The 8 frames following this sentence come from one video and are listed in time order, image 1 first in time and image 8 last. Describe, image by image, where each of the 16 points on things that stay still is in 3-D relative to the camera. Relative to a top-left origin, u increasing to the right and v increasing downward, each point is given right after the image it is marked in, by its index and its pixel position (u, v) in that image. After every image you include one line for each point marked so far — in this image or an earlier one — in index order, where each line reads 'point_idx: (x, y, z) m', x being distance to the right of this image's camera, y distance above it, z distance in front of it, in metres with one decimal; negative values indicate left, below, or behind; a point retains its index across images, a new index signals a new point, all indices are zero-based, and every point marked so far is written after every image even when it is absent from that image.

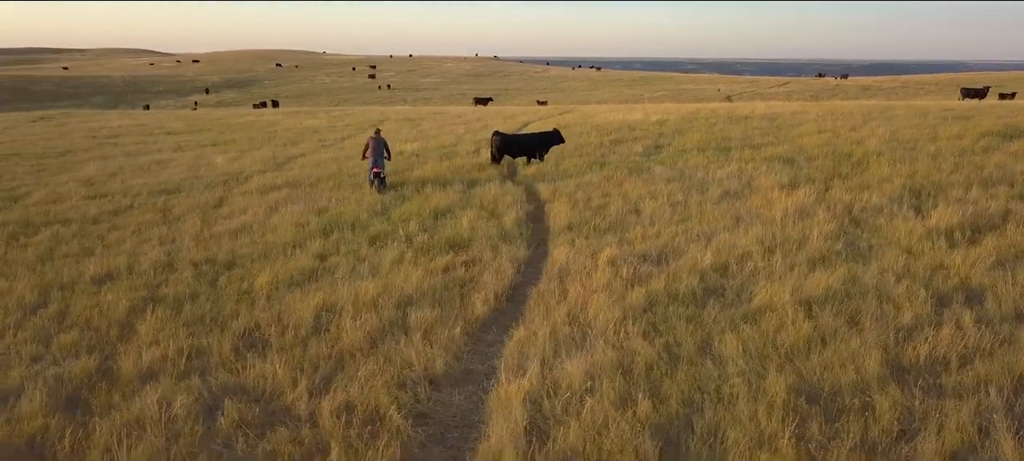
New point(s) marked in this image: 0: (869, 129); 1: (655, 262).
0: (+6.1, +1.7, +13.7) m
1: (+1.1, -0.2, +5.9) m
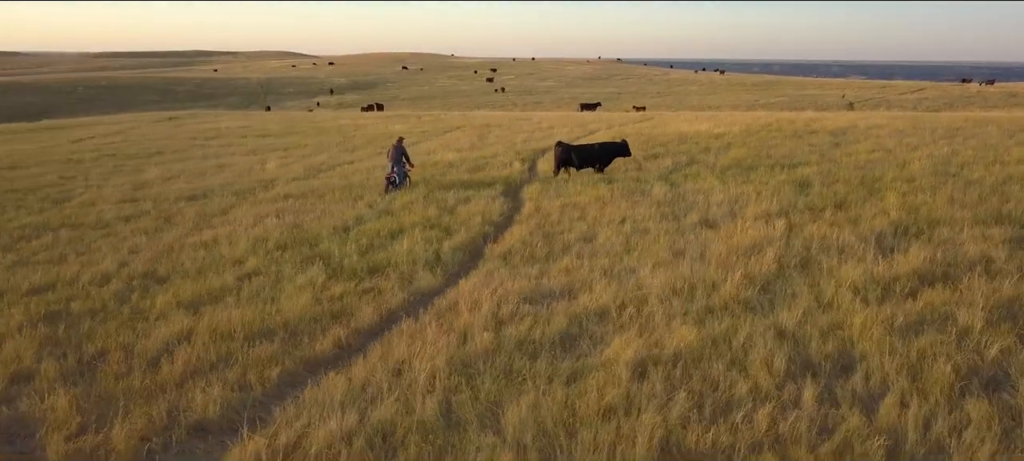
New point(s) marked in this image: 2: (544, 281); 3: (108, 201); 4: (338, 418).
0: (+6.5, +1.3, +12.4) m
1: (+0.2, -0.5, +5.5) m
2: (+0.2, -0.4, +6.1) m
3: (-6.3, +0.5, +12.5) m
4: (-0.8, -0.9, +3.8) m
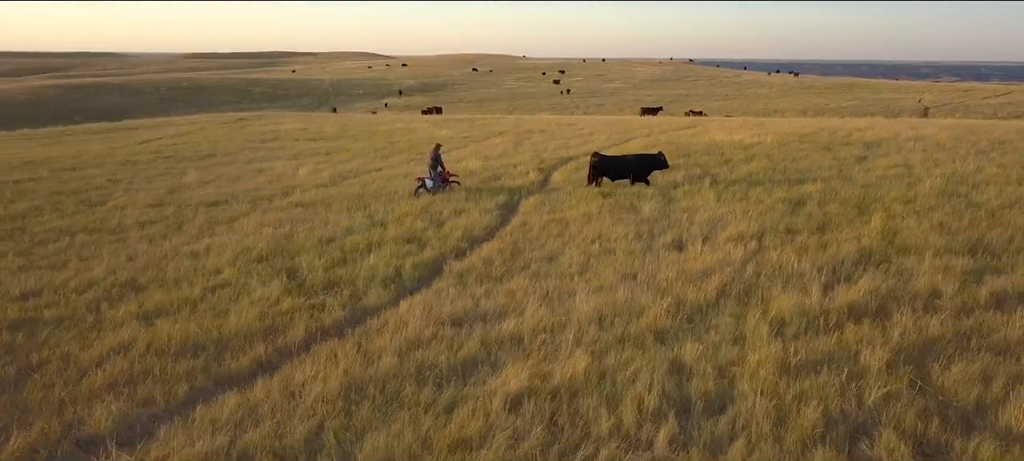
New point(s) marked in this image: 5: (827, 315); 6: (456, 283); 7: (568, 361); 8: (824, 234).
0: (+6.6, +1.0, +11.9) m
1: (-0.3, -0.6, +5.6) m
2: (-0.2, -0.5, +6.2) m
3: (-6.1, +0.4, +13.1) m
4: (-1.5, -1.0, +3.9) m
5: (+2.1, -0.6, +5.3) m
6: (-0.5, -0.4, +6.8) m
7: (+0.3, -0.8, +4.7) m
8: (+3.0, 0.0, +7.6) m
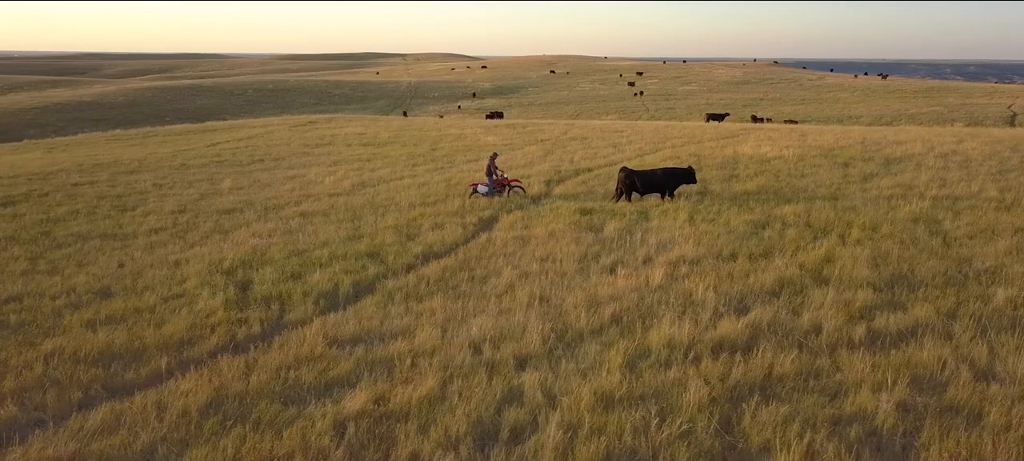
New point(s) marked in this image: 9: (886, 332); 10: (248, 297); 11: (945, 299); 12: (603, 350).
0: (+6.4, +0.6, +11.5) m
1: (-1.1, -0.8, +5.9) m
2: (-1.0, -0.7, +6.5) m
3: (-6.1, +0.3, +14.0) m
4: (-2.5, -1.2, +4.4) m
5: (+1.2, -0.8, +5.4) m
6: (-1.2, -0.6, +7.1) m
7: (-0.6, -1.0, +5.0) m
8: (+2.4, -0.3, +7.6) m
9: (+2.5, -0.7, +5.5) m
10: (-2.5, -0.6, +7.5) m
11: (+3.3, -0.5, +6.1) m
12: (+0.6, -0.8, +5.4) m
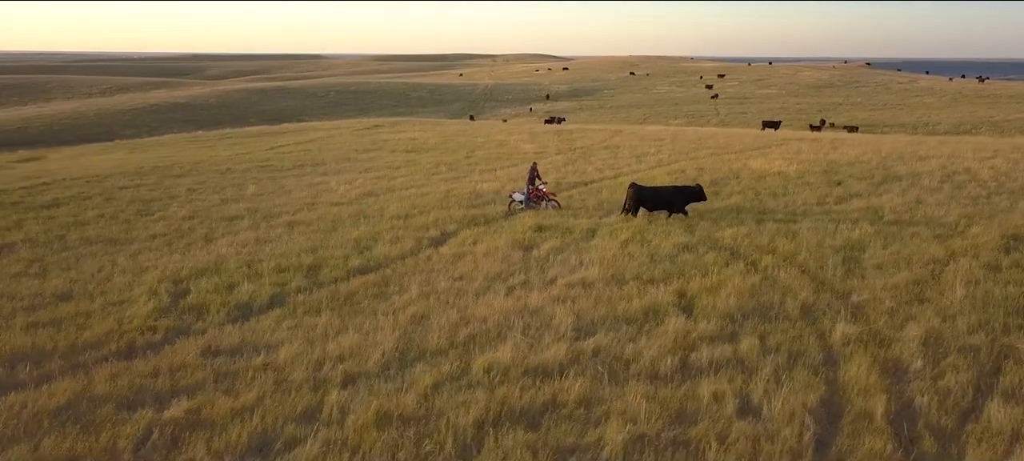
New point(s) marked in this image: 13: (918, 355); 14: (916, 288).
0: (+5.8, +0.3, +11.2) m
1: (-2.3, -1.0, +6.5) m
2: (-2.1, -0.9, +7.1) m
3: (-6.3, +0.3, +15.1) m
4: (-3.8, -1.3, +5.2) m
5: (0.0, -1.0, +5.7) m
6: (-2.2, -0.8, +7.7) m
7: (-1.9, -1.1, +5.5) m
8: (+1.4, -0.5, +7.9) m
9: (+1.3, -0.9, +5.7) m
10: (-3.4, -0.8, +8.3) m
11: (+2.1, -0.8, +6.2) m
12: (-0.6, -1.0, +5.8) m
13: (+2.8, -0.9, +5.6) m
14: (+3.6, -0.5, +7.2) m
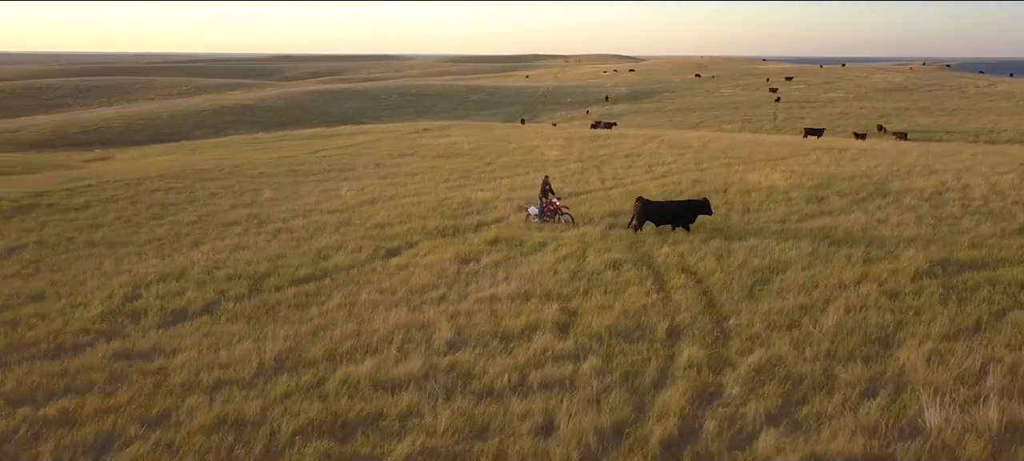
0: (+5.2, 0.0, +11.1) m
1: (-3.3, -1.1, +7.2) m
2: (-3.1, -1.0, +7.7) m
3: (-6.6, +0.2, +16.1) m
4: (-5.0, -1.4, +6.0) m
5: (-1.2, -1.2, +6.2) m
6: (-3.2, -0.9, +8.4) m
7: (-3.0, -1.3, +6.1) m
8: (+0.4, -0.7, +8.2) m
9: (+0.1, -1.1, +6.0) m
10: (-4.4, -0.9, +9.0) m
11: (+1.0, -1.0, +6.5) m
12: (-1.8, -1.2, +6.3) m
13: (+1.6, -1.1, +5.8) m
14: (+2.6, -0.8, +7.4) m
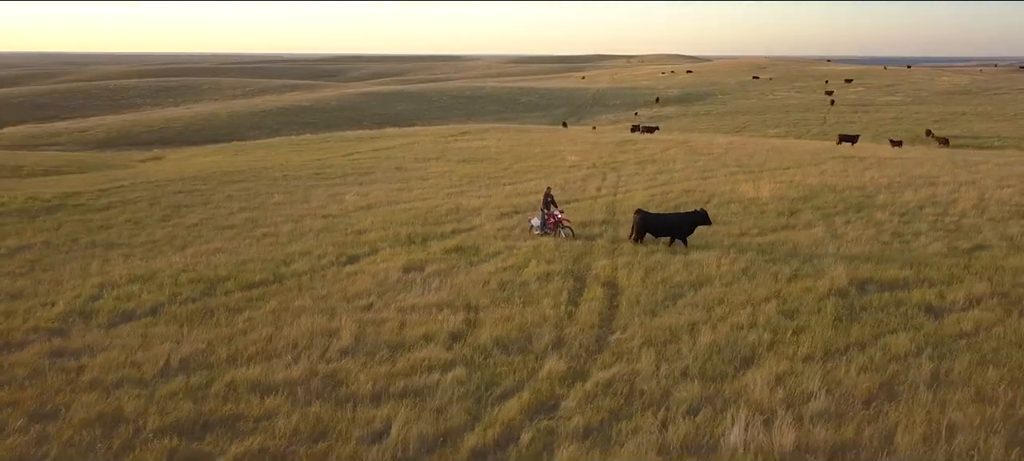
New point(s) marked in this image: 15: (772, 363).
0: (+4.5, -0.2, +11.1) m
1: (-4.3, -1.2, +7.8) m
2: (-4.1, -1.1, +8.4) m
3: (-6.9, +0.1, +17.0) m
4: (-6.1, -1.5, +6.8) m
5: (-2.3, -1.3, +6.7) m
6: (-4.1, -1.0, +9.0) m
7: (-4.1, -1.4, +6.8) m
8: (-0.5, -0.9, +8.6) m
9: (-1.0, -1.3, +6.4) m
10: (-5.2, -0.9, +9.7) m
11: (-0.1, -1.2, +6.8) m
12: (-2.8, -1.3, +6.9) m
13: (+0.5, -1.3, +6.1) m
14: (+1.6, -0.9, +7.6) m
15: (+2.1, -1.1, +6.5) m
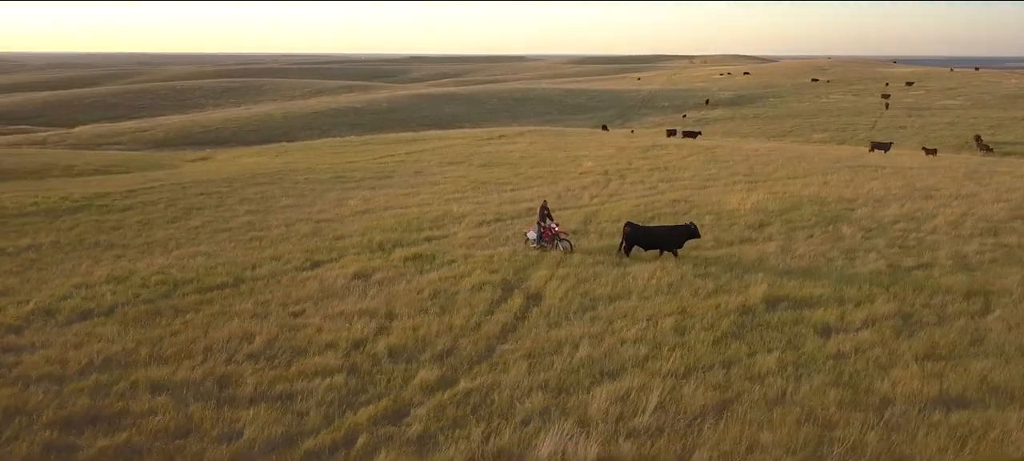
0: (+3.7, -0.4, +11.2) m
1: (-5.4, -1.3, +8.6) m
2: (-5.0, -1.2, +9.1) m
3: (-7.2, +0.1, +17.9) m
4: (-7.2, -1.5, +7.6) m
5: (-3.4, -1.4, +7.3) m
6: (-5.0, -1.1, +9.7) m
7: (-5.2, -1.4, +7.5) m
8: (-1.5, -1.0, +9.0) m
9: (-2.1, -1.4, +6.9) m
10: (-6.1, -1.0, +10.6) m
11: (-1.2, -1.3, +7.3) m
12: (-3.9, -1.4, +7.5) m
13: (-0.6, -1.4, +6.5) m
14: (+0.6, -1.1, +7.9) m
15: (+1.0, -1.3, +6.8) m
